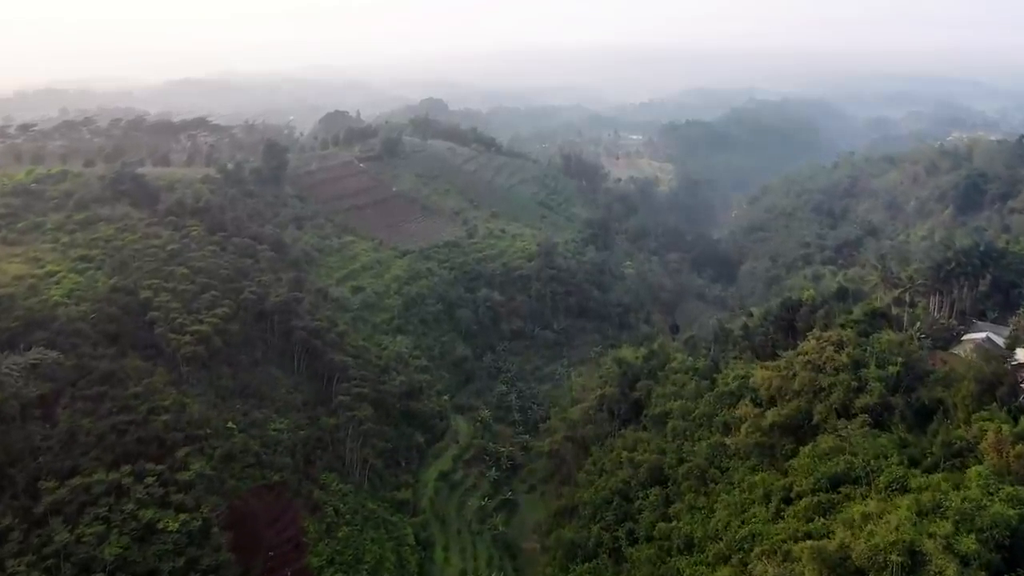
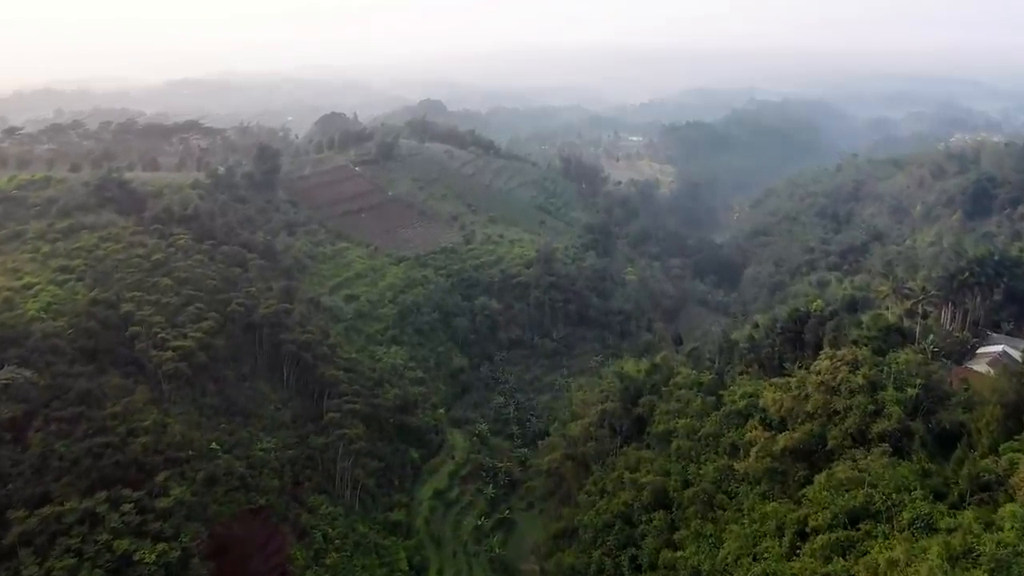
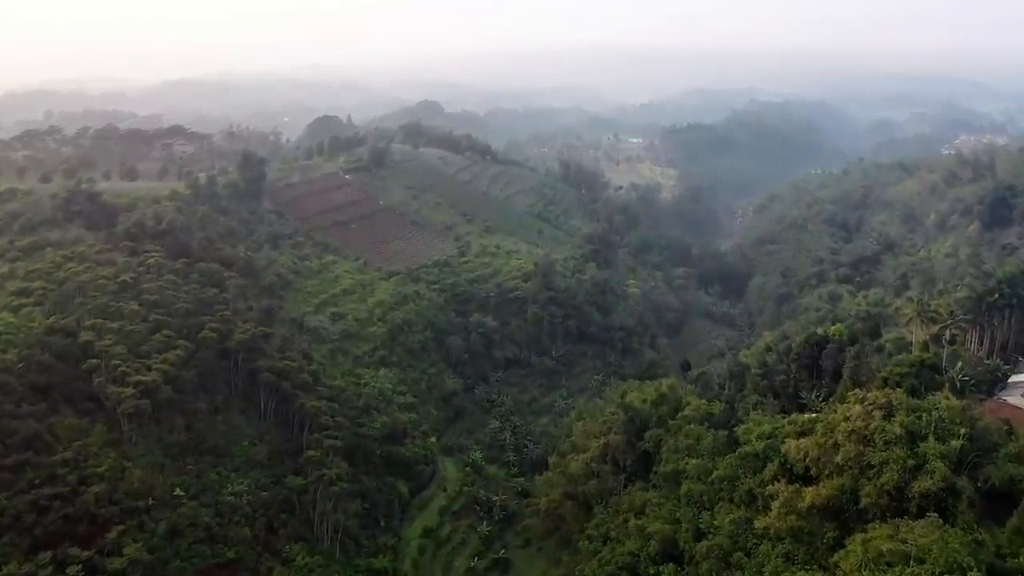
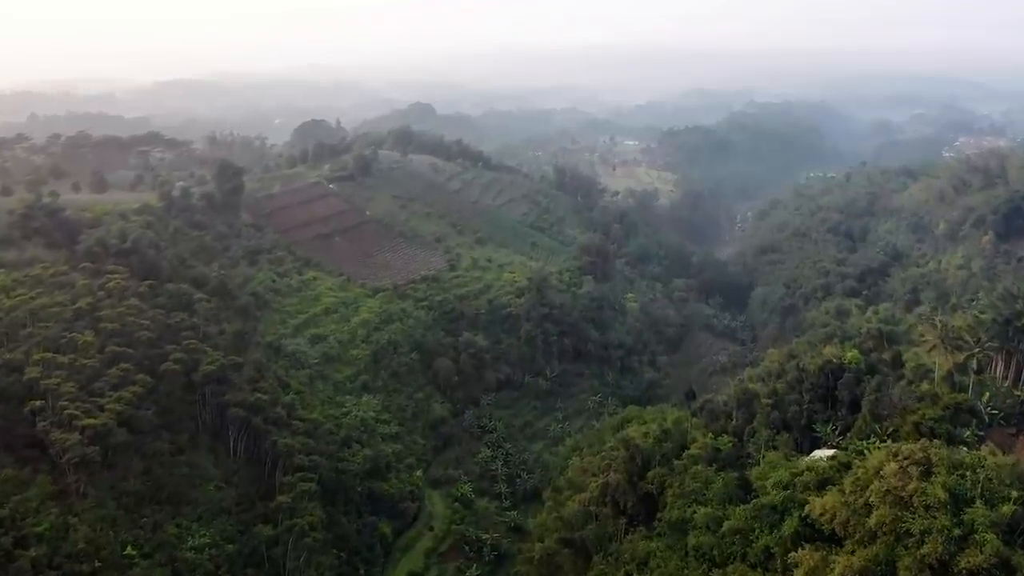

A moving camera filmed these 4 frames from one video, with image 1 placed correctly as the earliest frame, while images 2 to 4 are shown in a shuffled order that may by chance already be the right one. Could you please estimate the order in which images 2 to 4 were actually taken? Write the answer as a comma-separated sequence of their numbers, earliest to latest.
2, 3, 4
